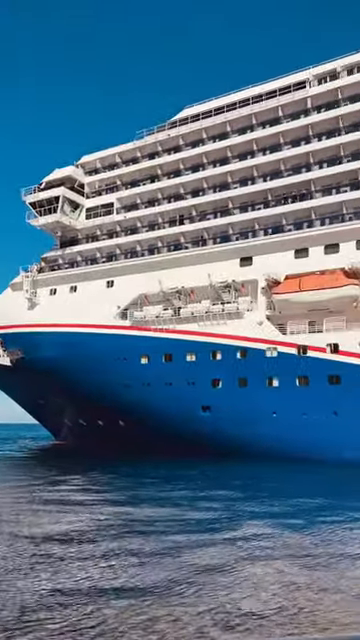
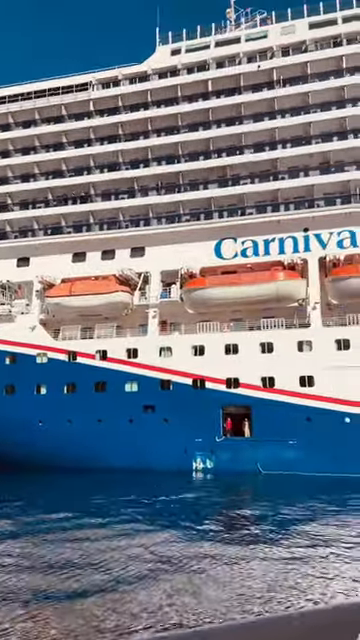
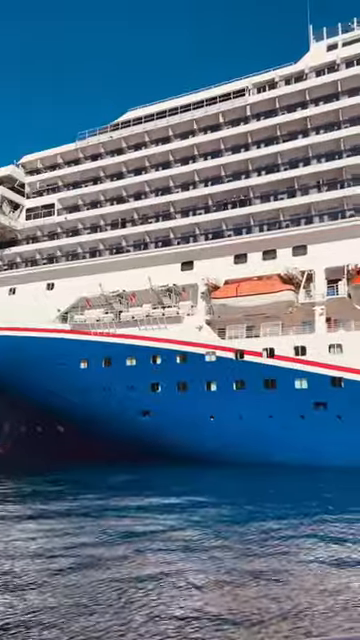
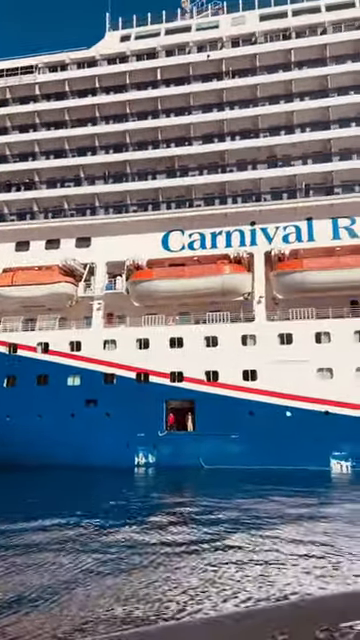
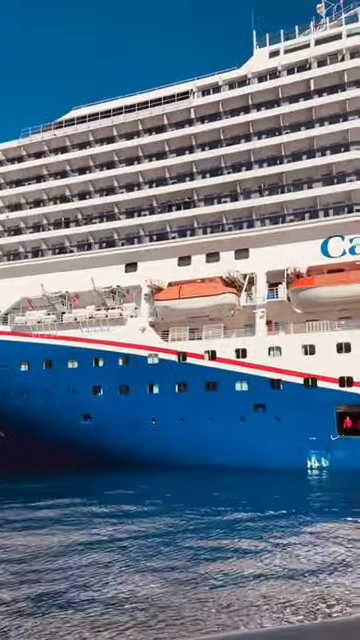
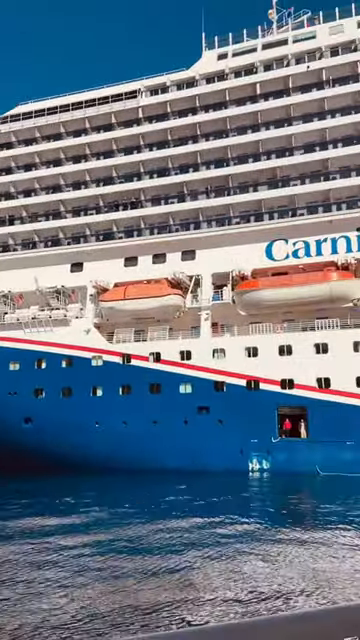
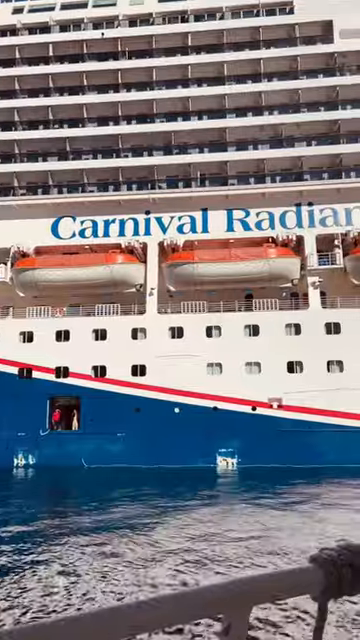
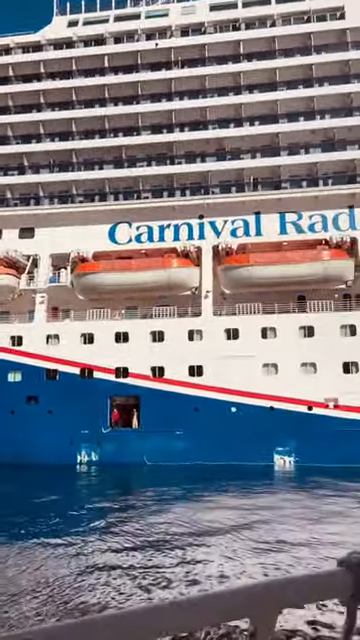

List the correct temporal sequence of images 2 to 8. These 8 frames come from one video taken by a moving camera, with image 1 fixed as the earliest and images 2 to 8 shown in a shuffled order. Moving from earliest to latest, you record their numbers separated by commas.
3, 5, 6, 2, 4, 8, 7
